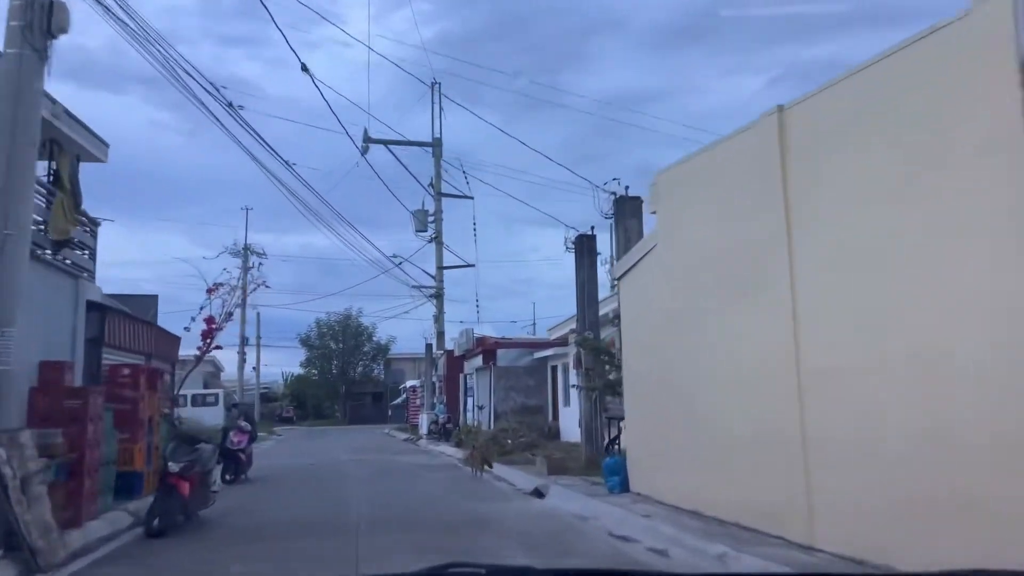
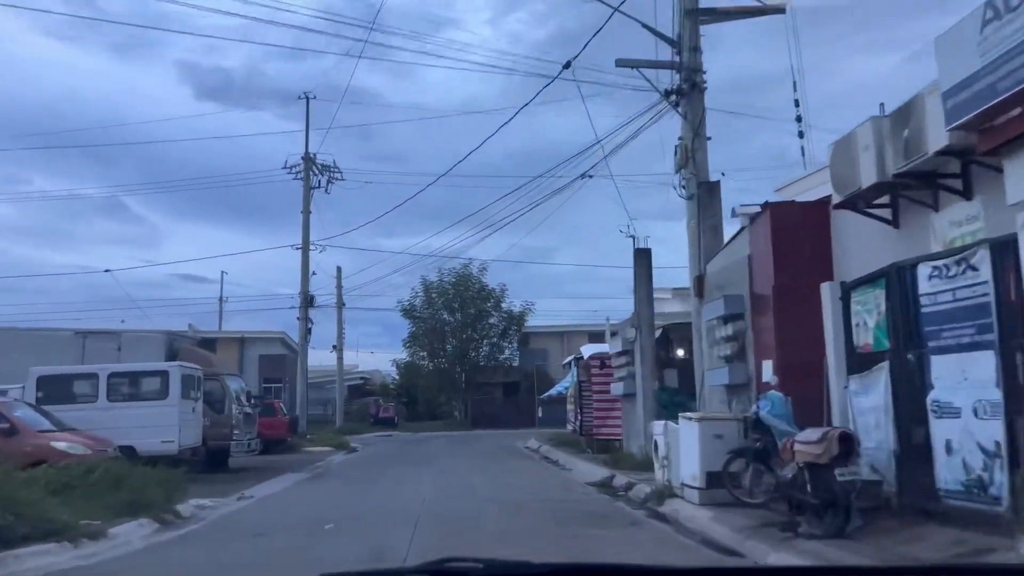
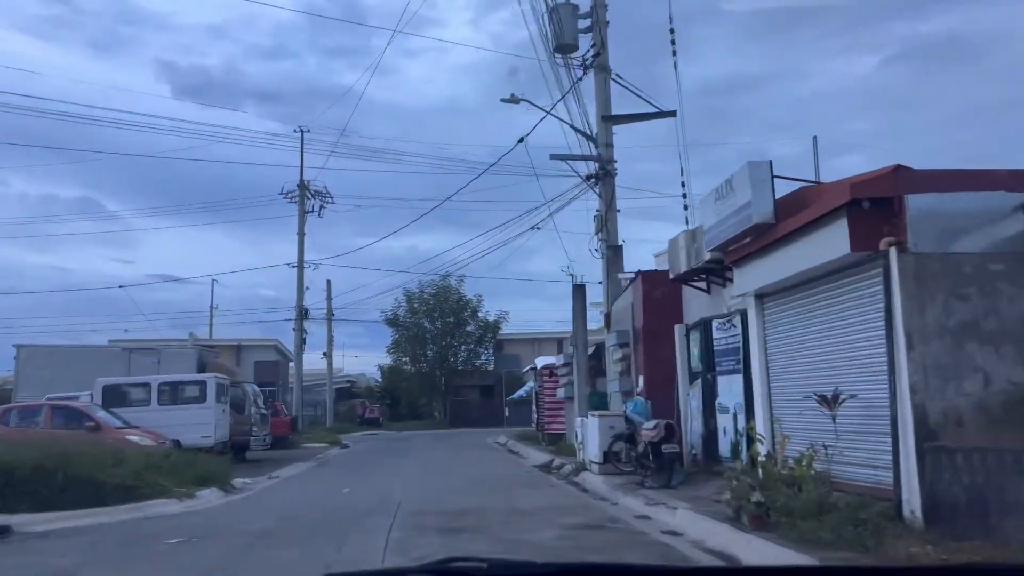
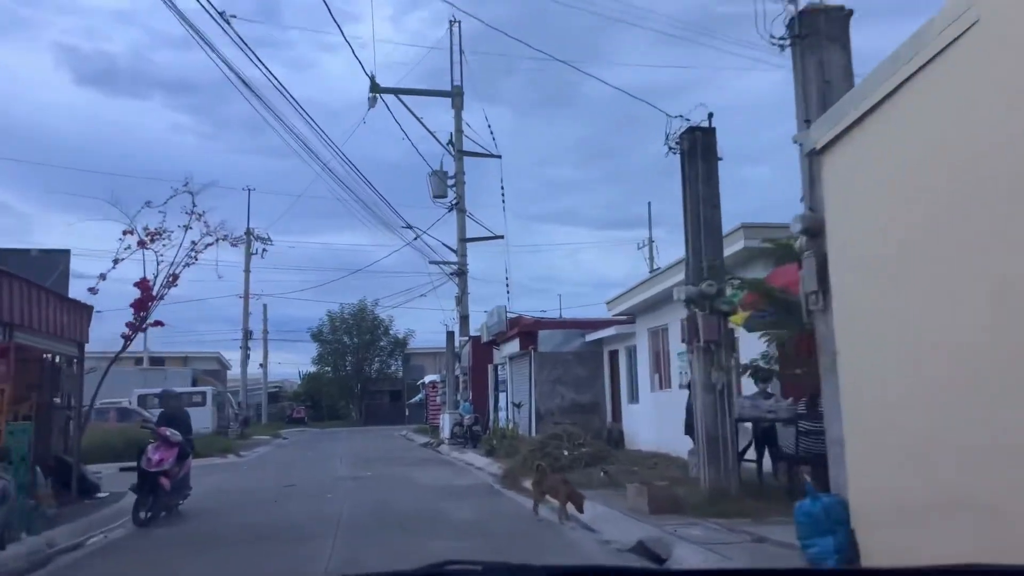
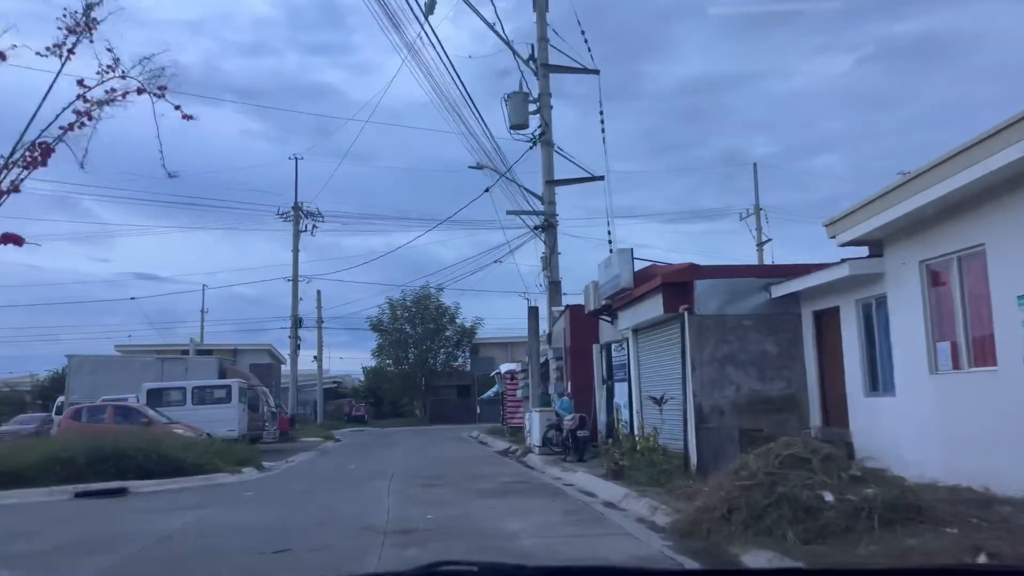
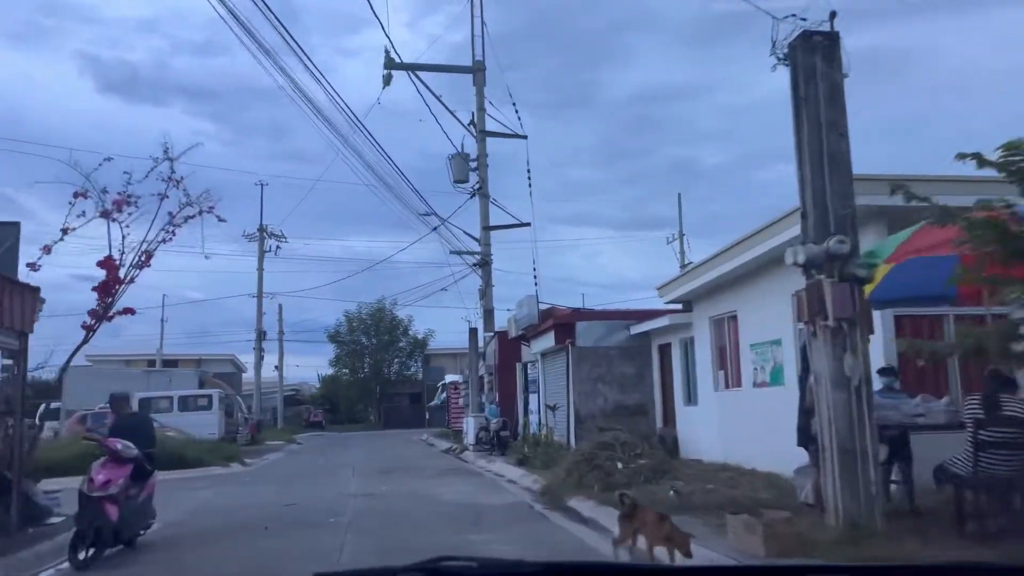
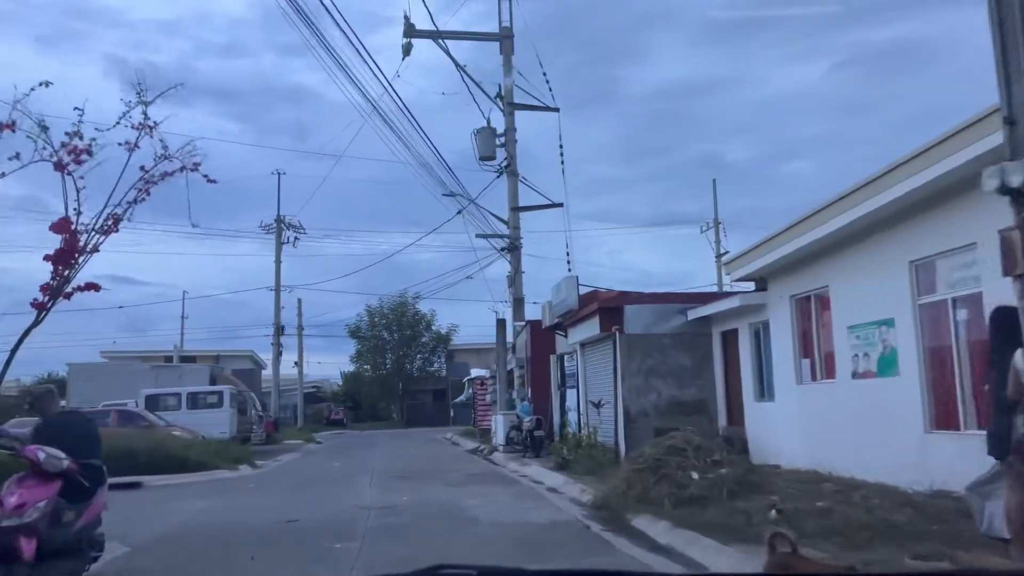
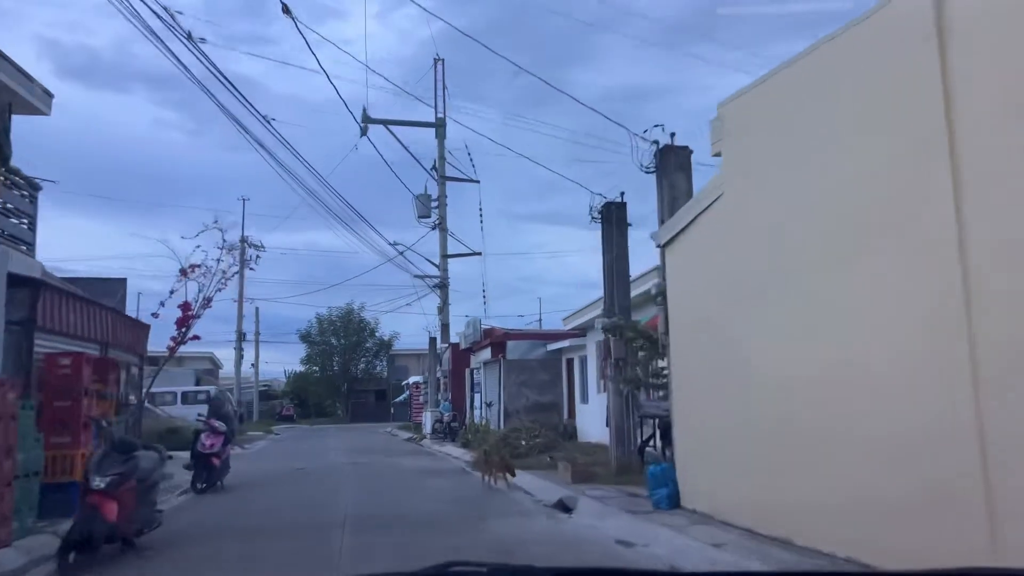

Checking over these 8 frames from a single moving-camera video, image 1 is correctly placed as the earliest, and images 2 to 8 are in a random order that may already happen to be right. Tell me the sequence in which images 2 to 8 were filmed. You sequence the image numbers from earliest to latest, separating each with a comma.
8, 4, 6, 7, 5, 3, 2
